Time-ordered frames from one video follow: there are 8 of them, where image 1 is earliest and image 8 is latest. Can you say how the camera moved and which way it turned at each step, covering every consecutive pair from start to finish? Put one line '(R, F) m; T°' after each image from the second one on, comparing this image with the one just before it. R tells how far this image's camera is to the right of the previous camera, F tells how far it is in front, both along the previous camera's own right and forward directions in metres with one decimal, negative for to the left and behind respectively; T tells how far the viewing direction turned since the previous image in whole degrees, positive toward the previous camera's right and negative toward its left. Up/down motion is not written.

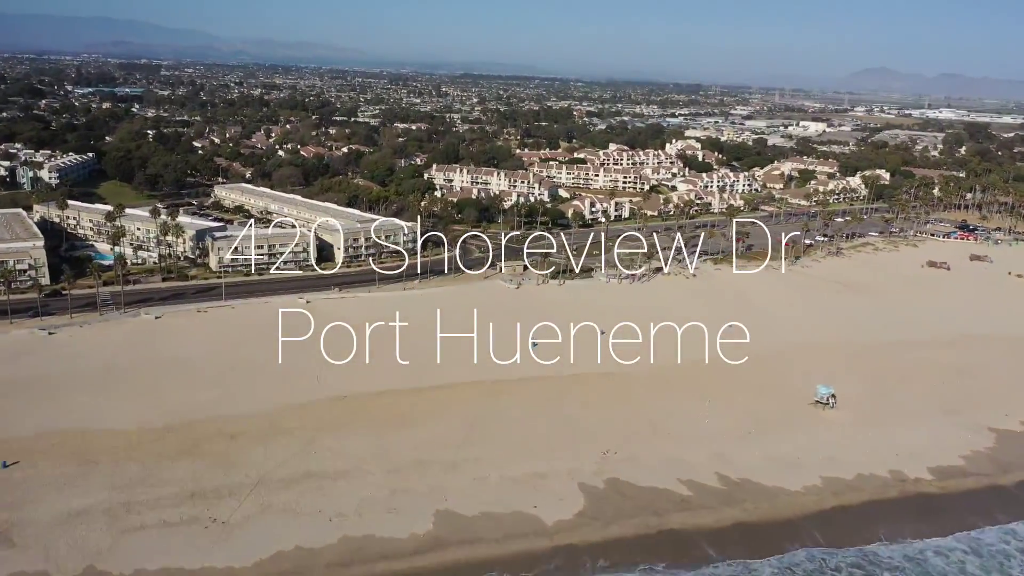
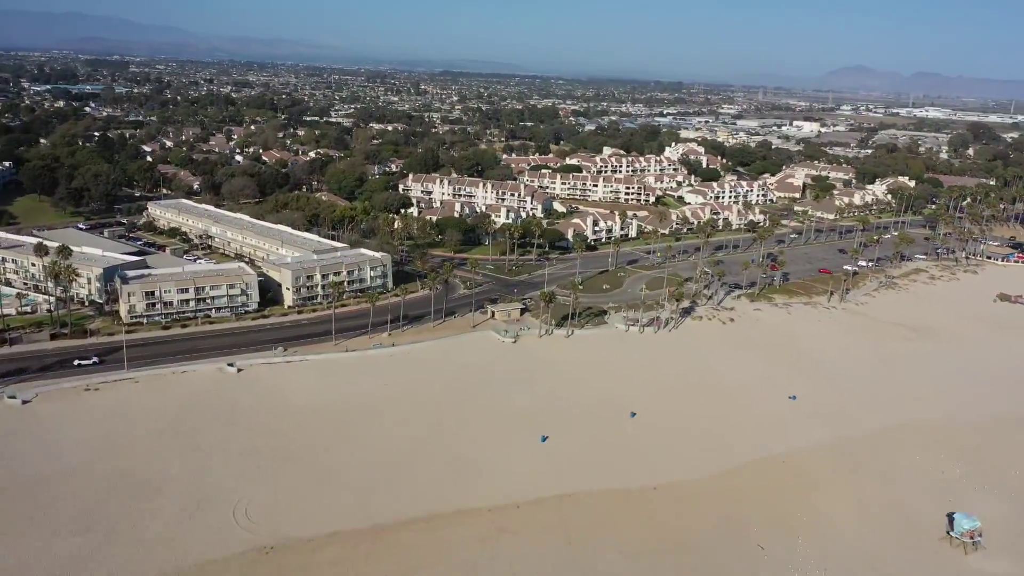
(-1.4, +22.0) m; +1°
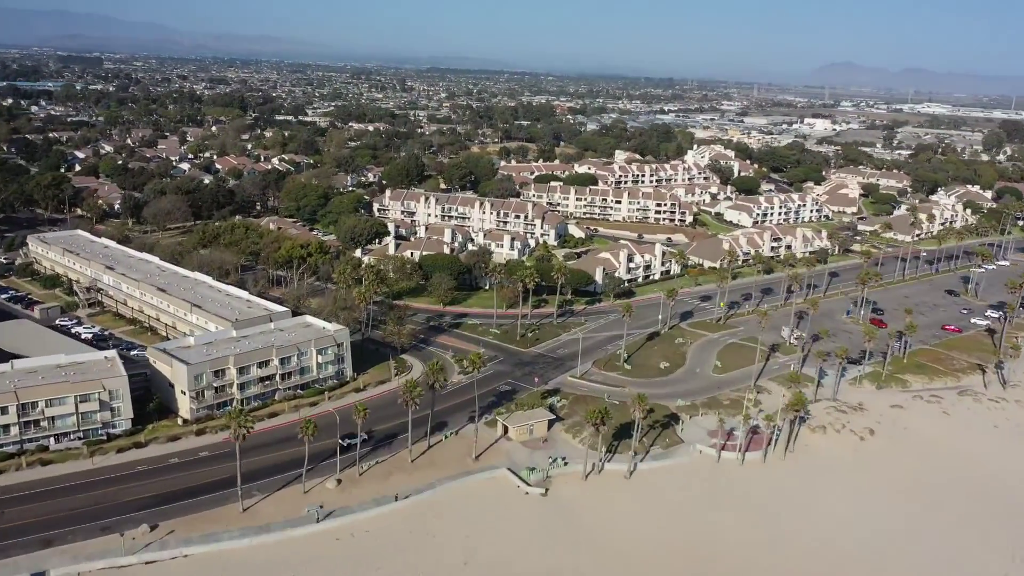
(-2.3, +31.5) m; +1°
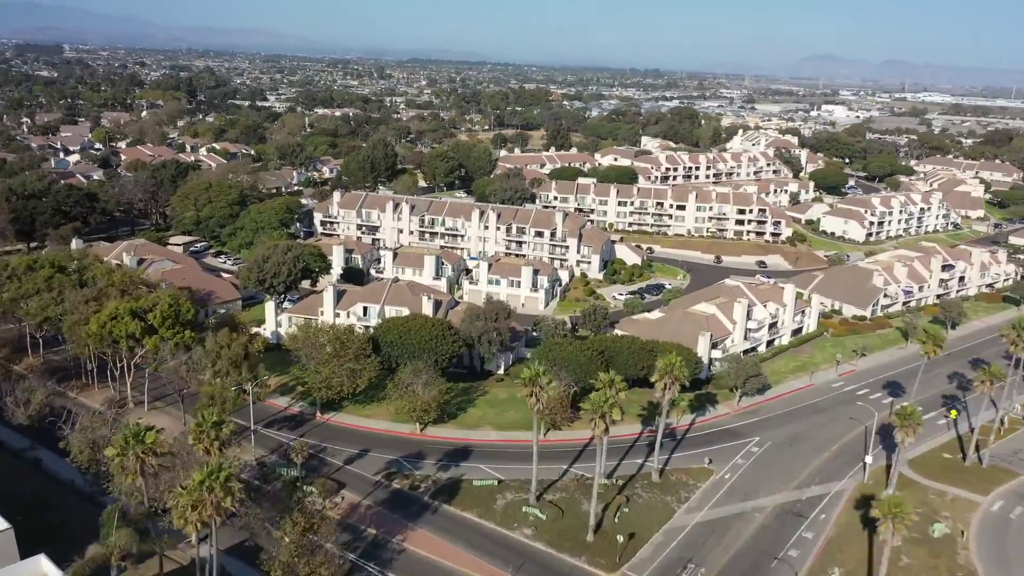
(-3.2, +42.4) m; +1°
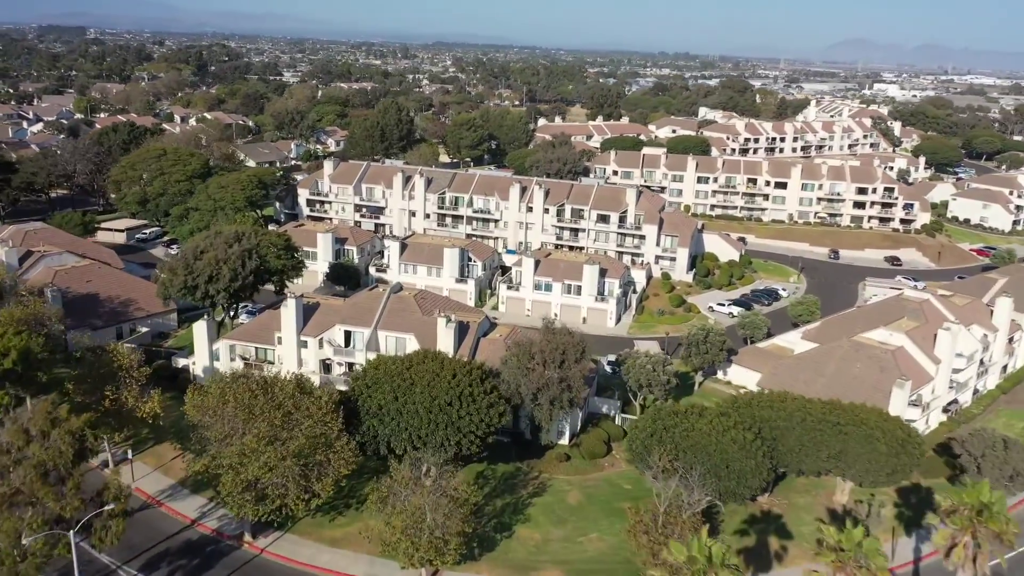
(-1.8, +20.3) m; -2°
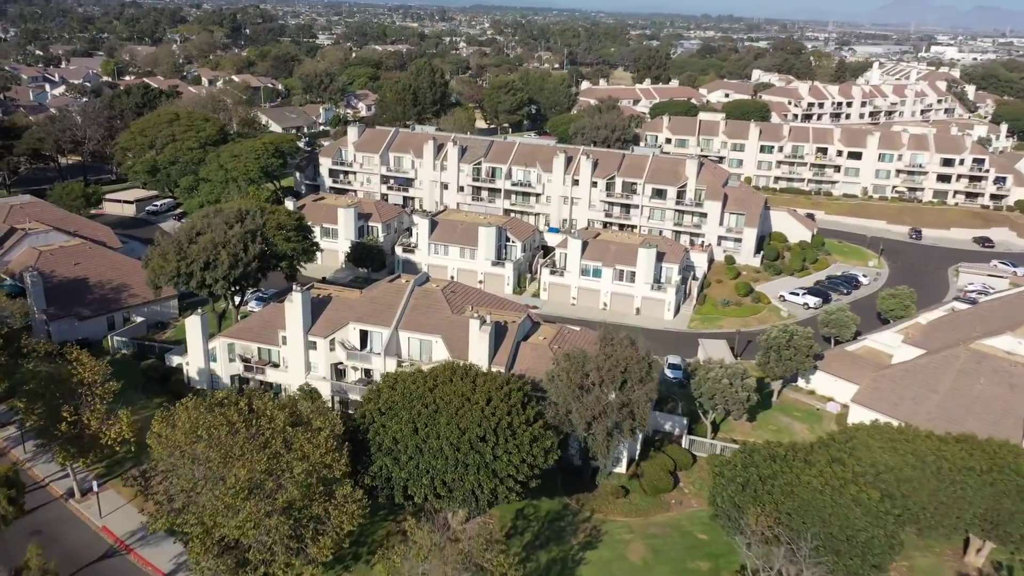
(-0.4, +5.7) m; -2°
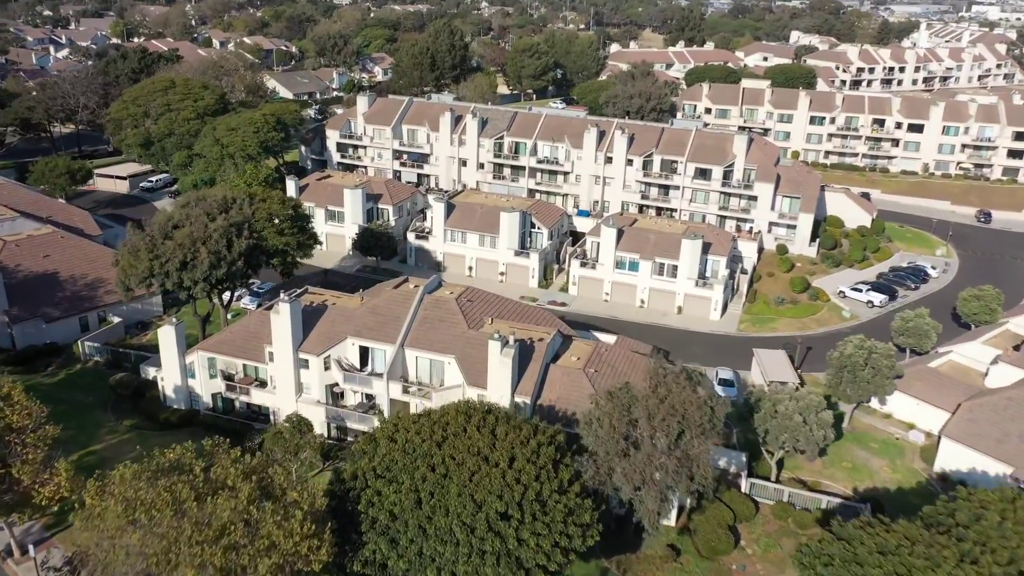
(-0.2, +4.7) m; -1°
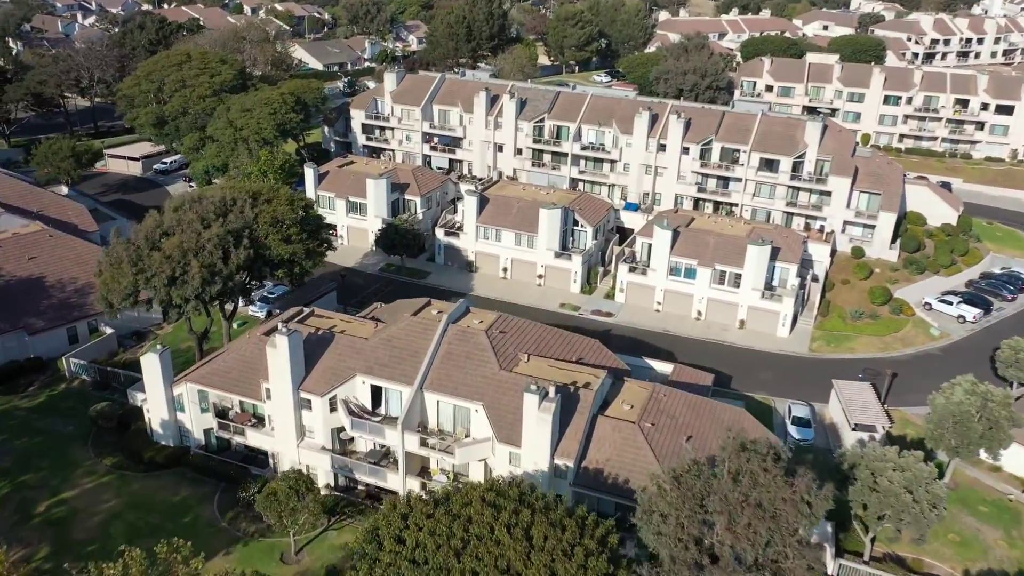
(-0.1, +4.1) m; -3°
